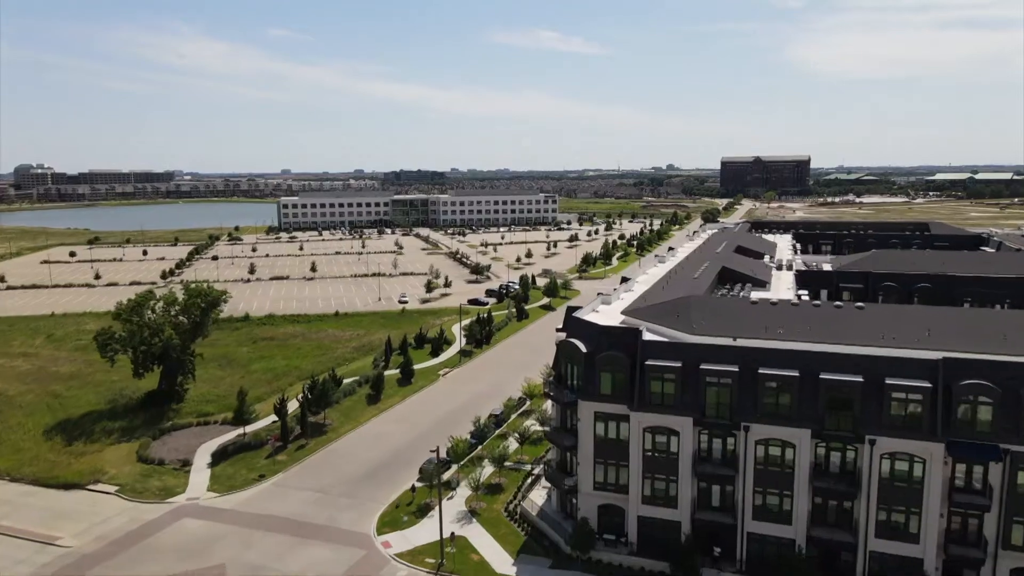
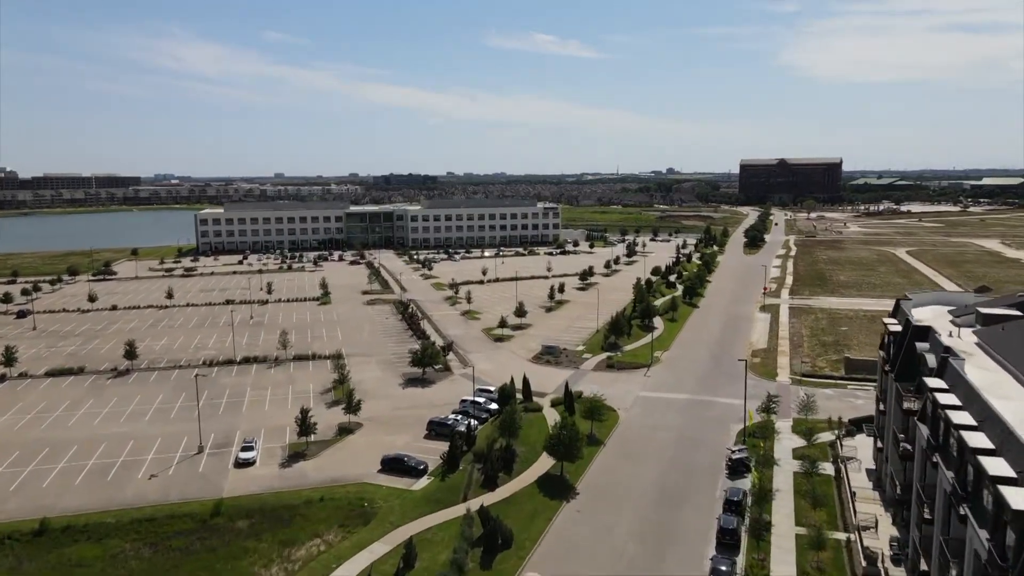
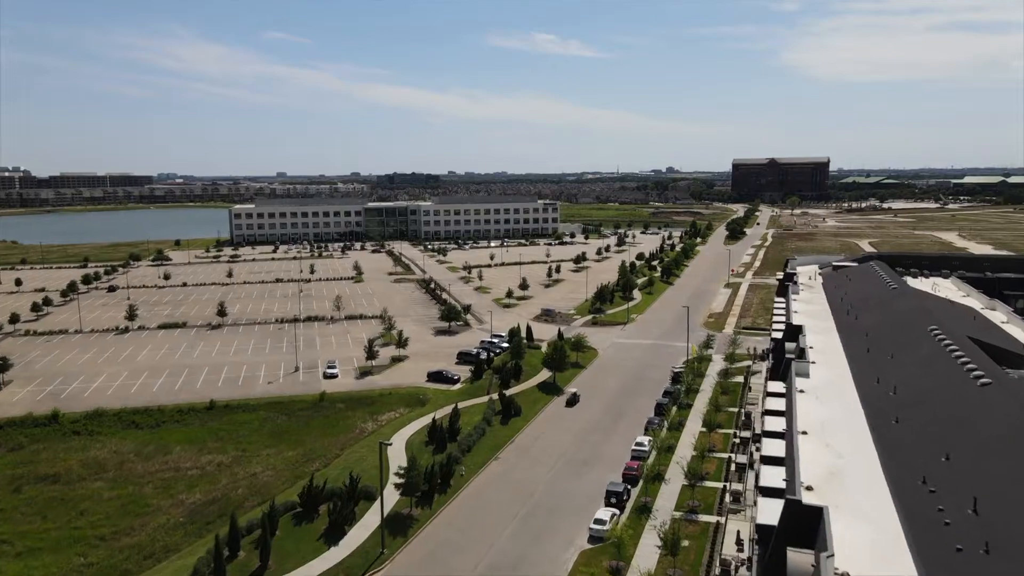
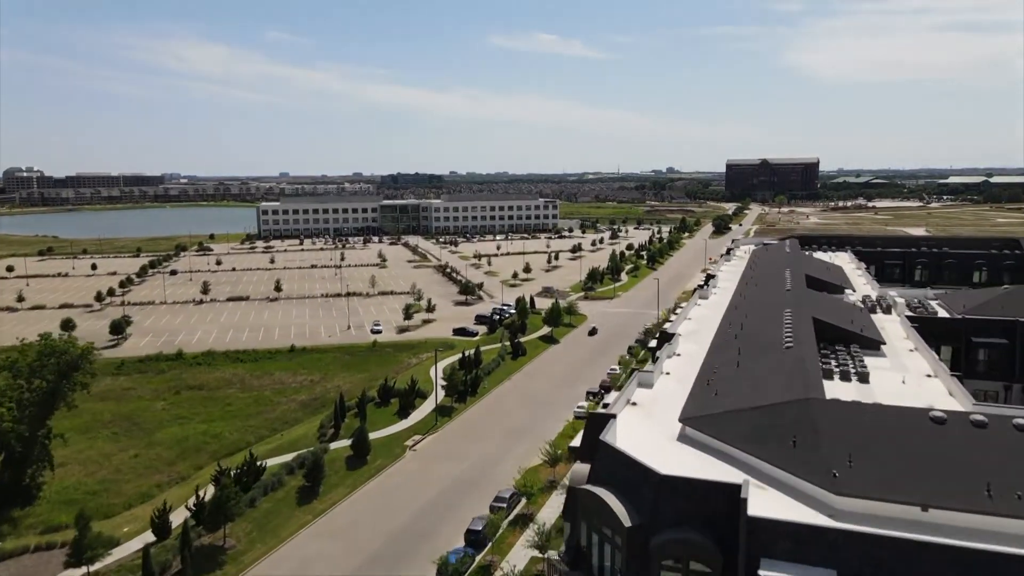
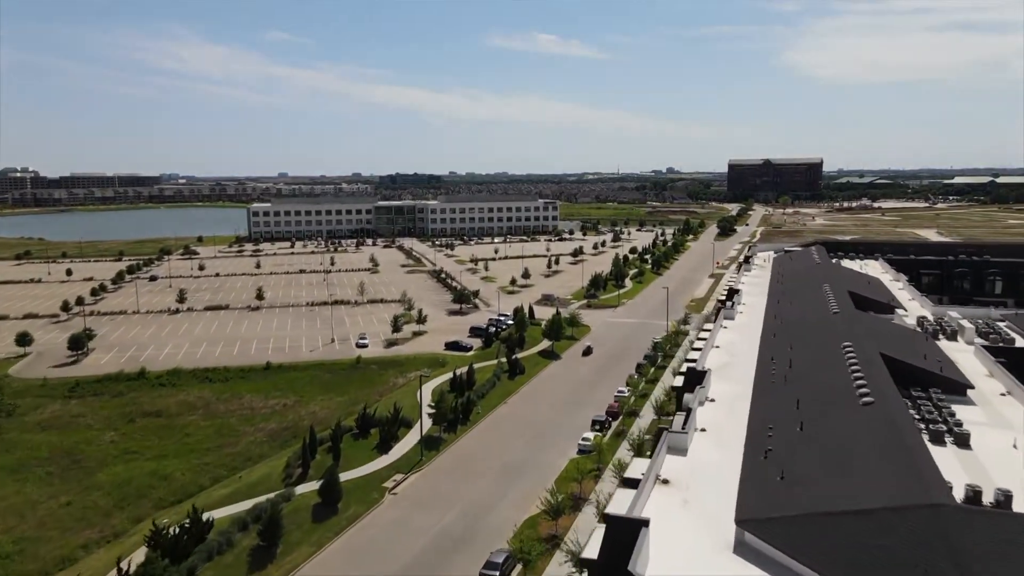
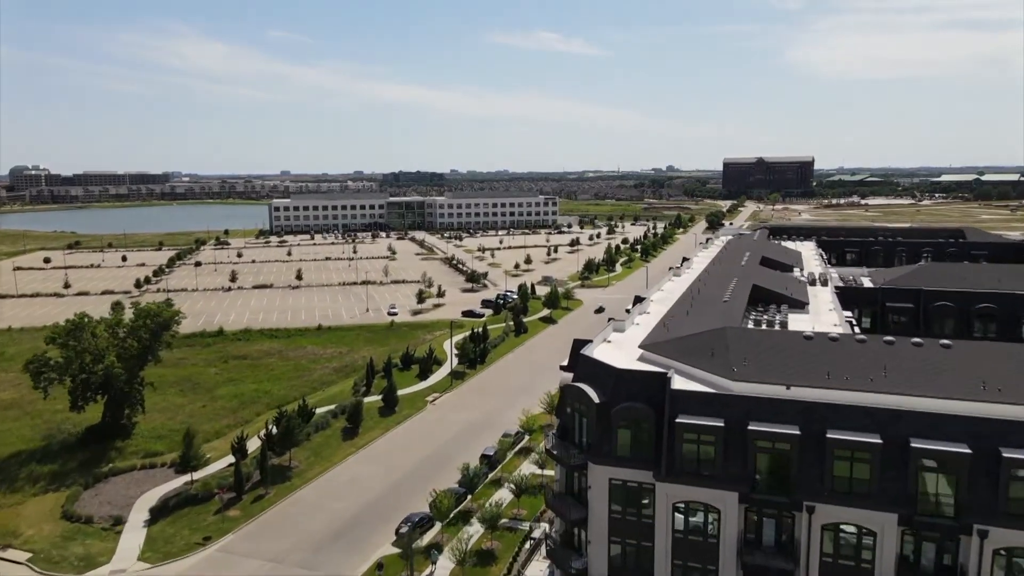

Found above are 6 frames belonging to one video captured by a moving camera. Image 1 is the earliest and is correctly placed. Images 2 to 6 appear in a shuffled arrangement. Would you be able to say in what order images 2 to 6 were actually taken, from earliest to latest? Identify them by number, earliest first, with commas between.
6, 4, 5, 3, 2
